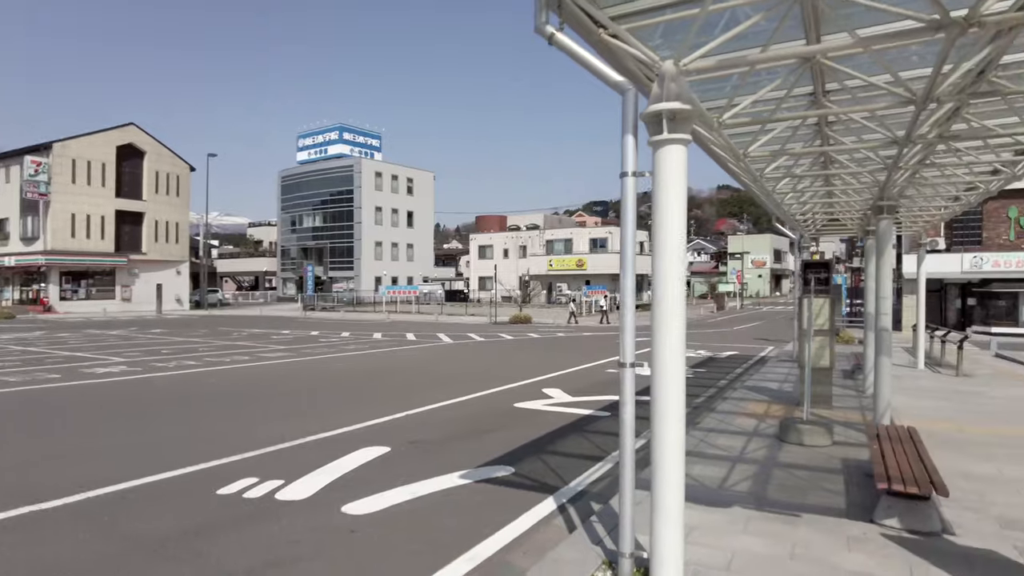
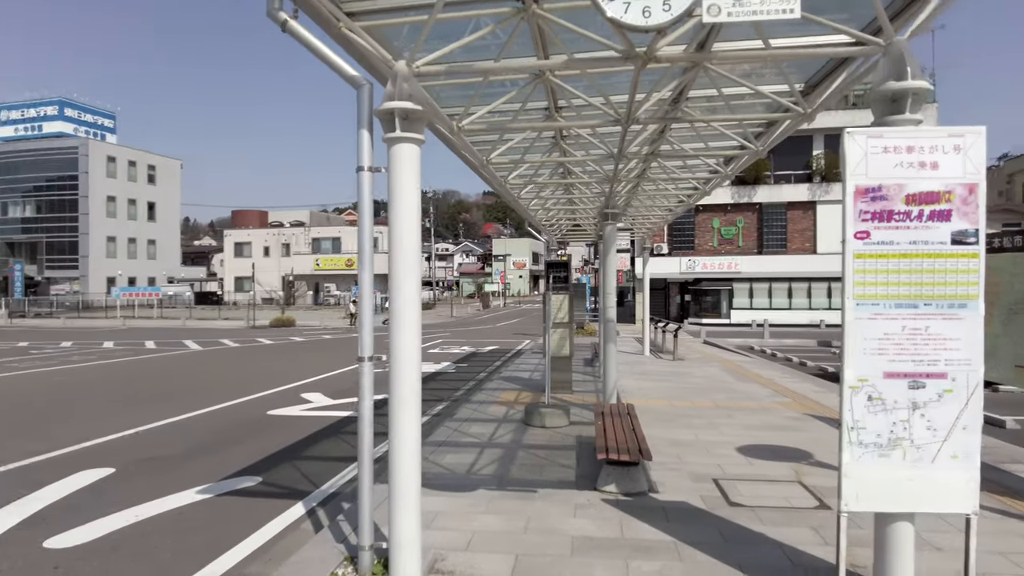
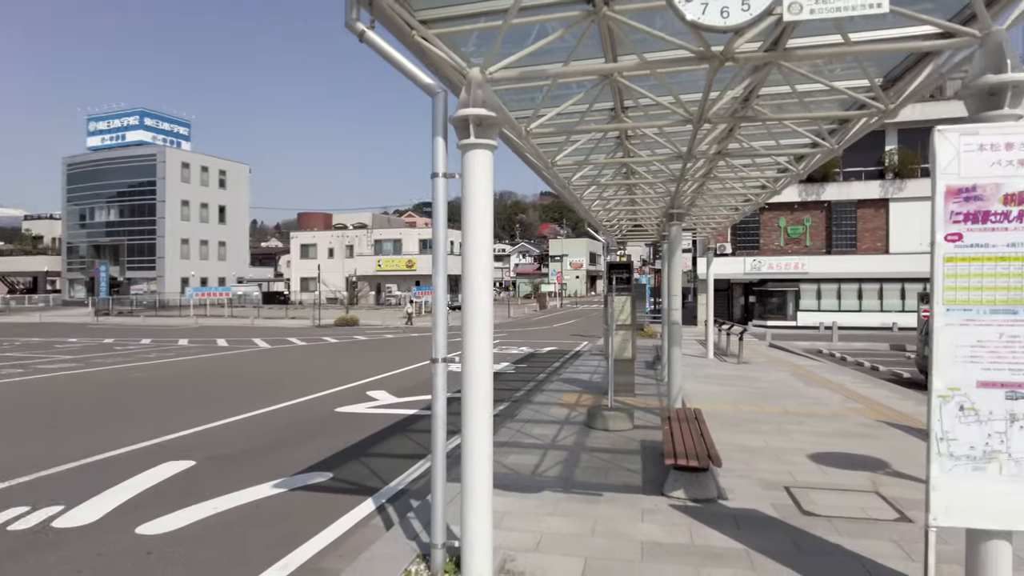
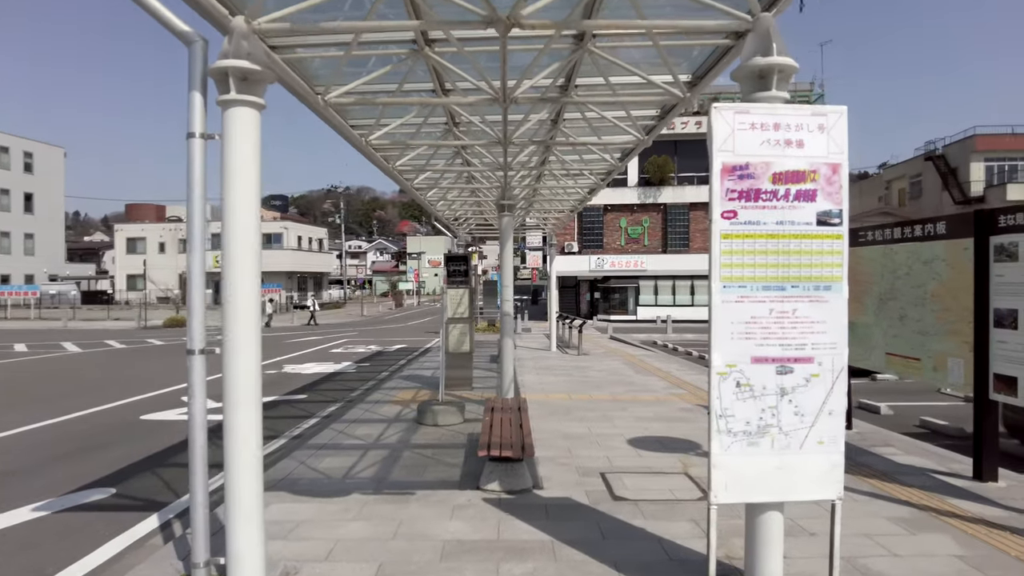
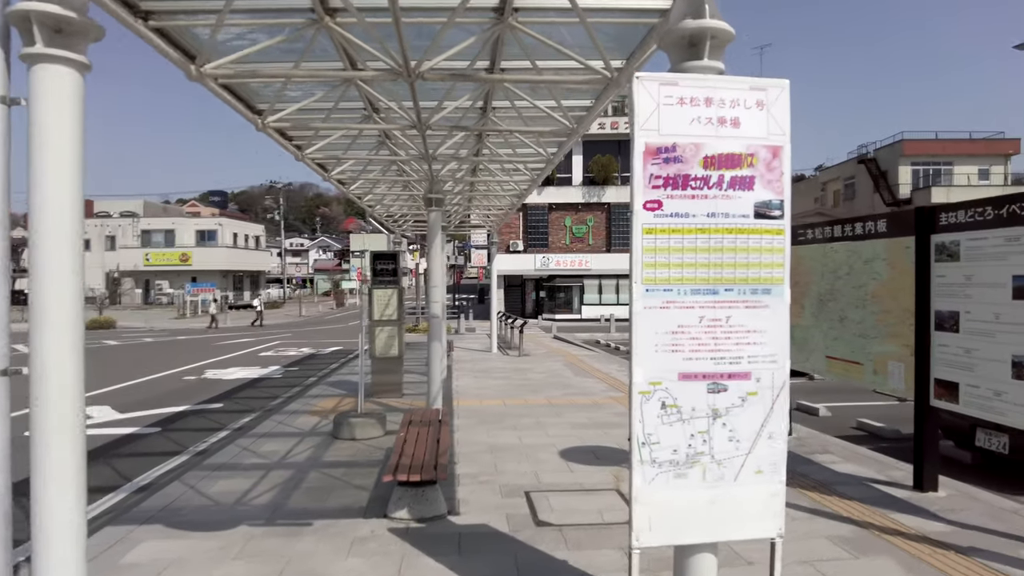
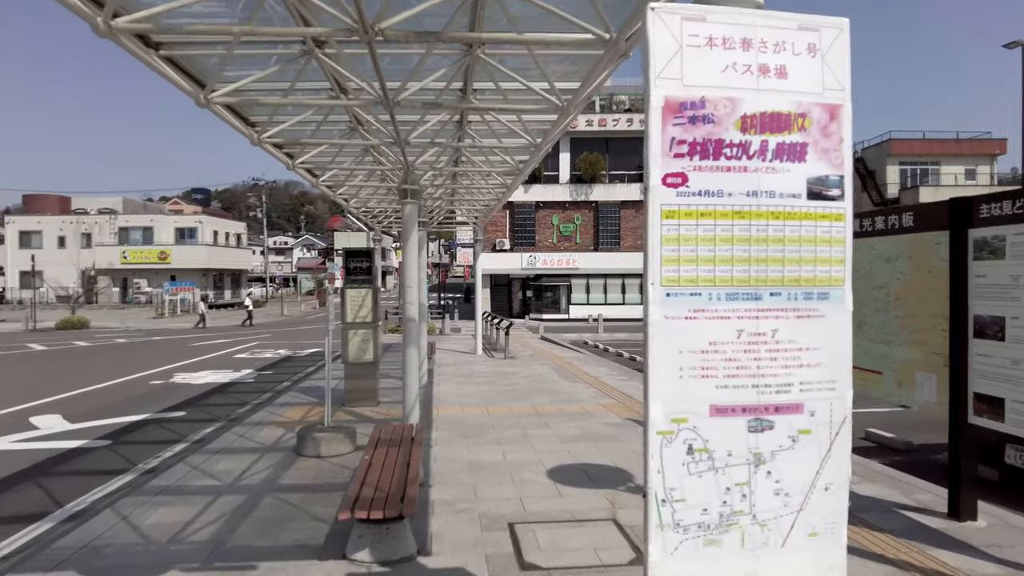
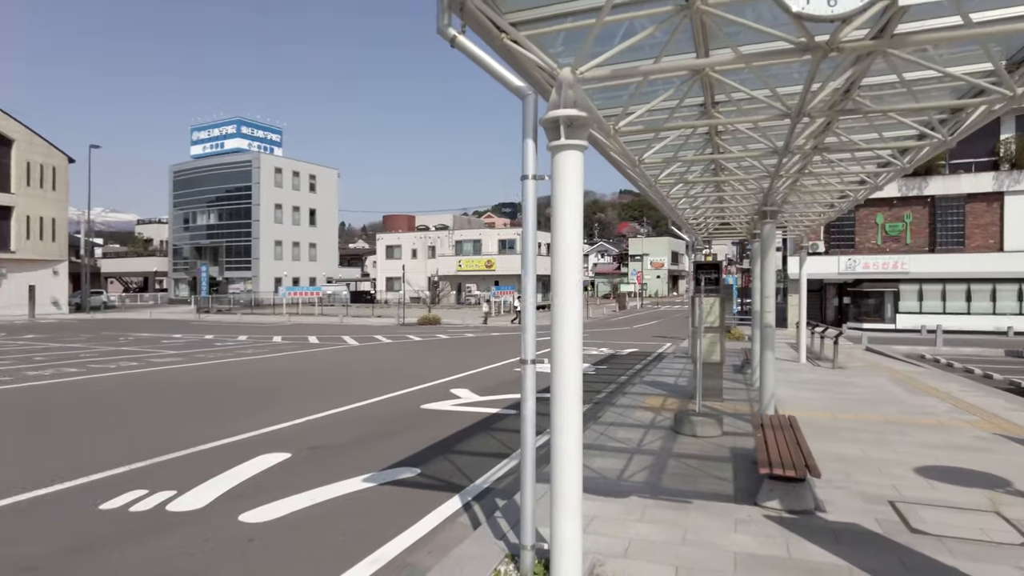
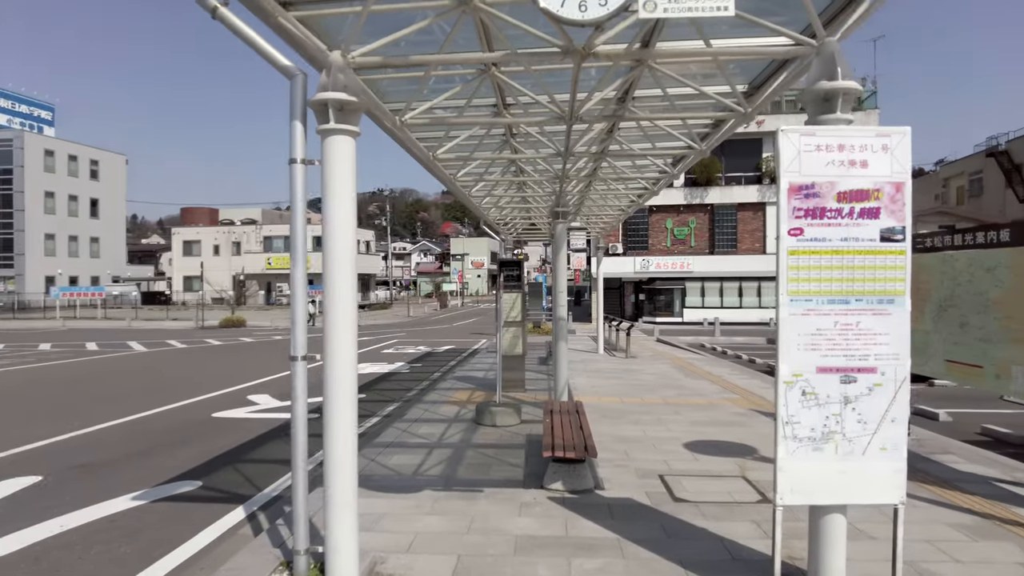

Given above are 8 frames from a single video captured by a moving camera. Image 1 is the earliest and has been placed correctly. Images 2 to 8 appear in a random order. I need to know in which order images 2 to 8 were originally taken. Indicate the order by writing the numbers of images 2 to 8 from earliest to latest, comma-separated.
7, 3, 2, 8, 4, 5, 6
